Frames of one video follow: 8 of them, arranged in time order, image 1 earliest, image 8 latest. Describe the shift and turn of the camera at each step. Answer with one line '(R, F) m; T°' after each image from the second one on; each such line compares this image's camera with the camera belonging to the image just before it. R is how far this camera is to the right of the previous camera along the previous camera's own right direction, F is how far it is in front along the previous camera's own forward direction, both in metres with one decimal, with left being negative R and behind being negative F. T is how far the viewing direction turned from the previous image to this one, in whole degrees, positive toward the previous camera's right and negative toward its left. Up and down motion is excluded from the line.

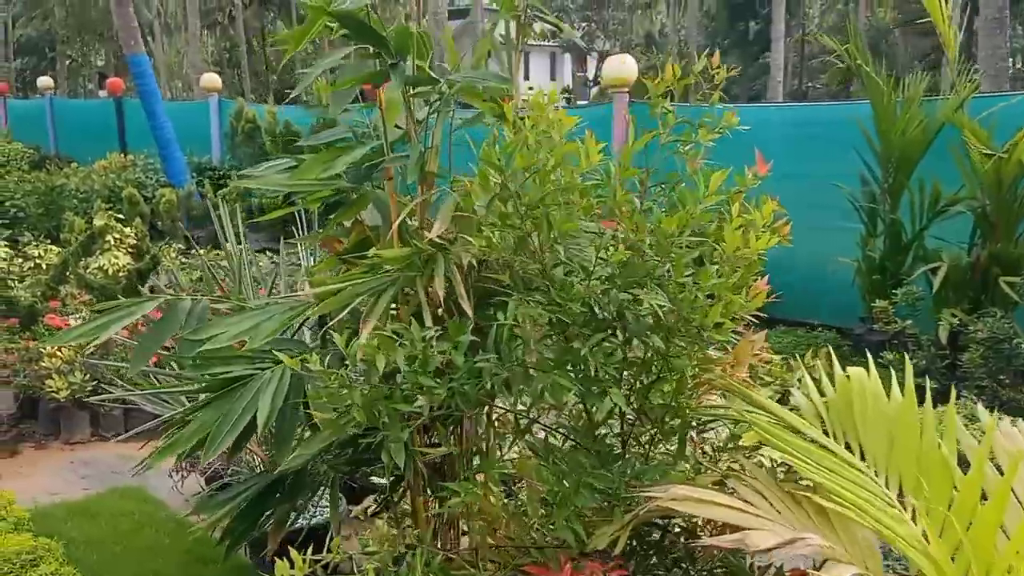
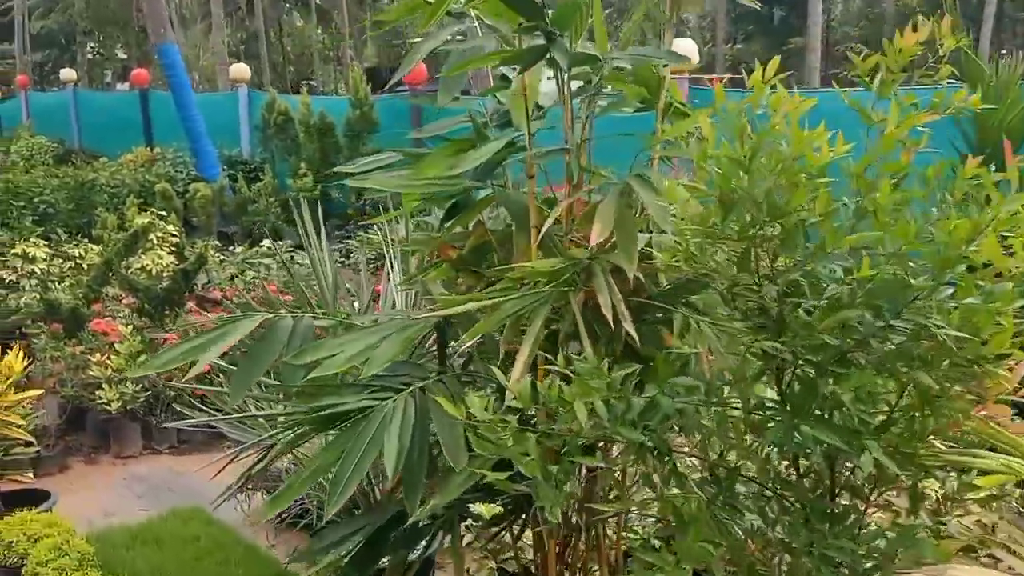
(-0.3, +0.3) m; -1°
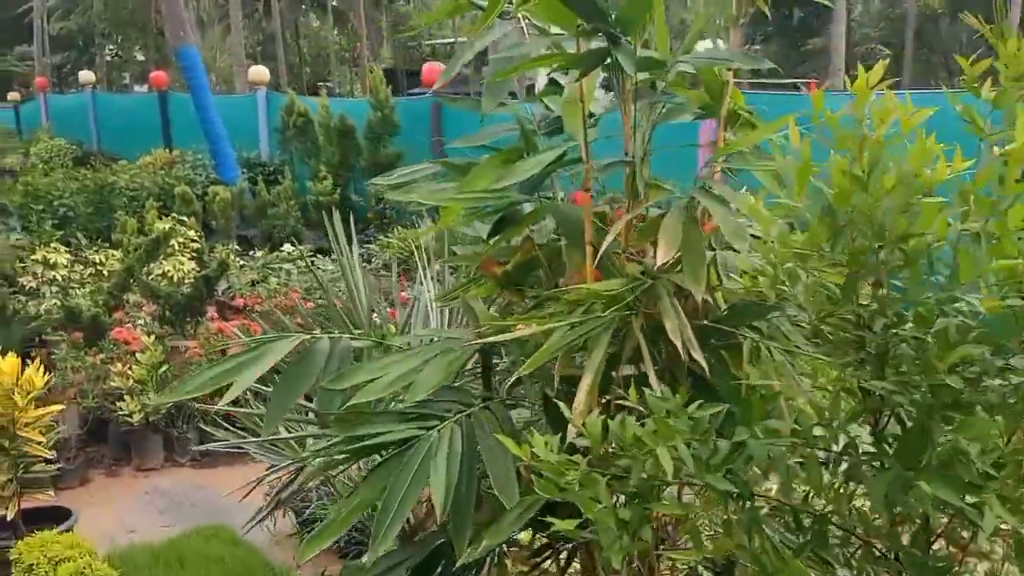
(-0.1, +0.1) m; -1°
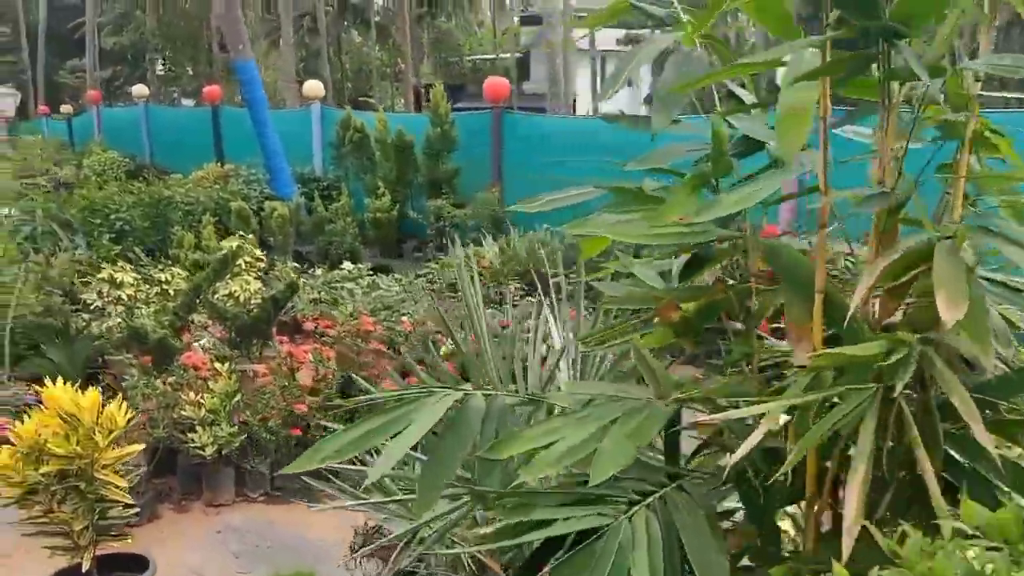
(-0.3, +0.3) m; -2°
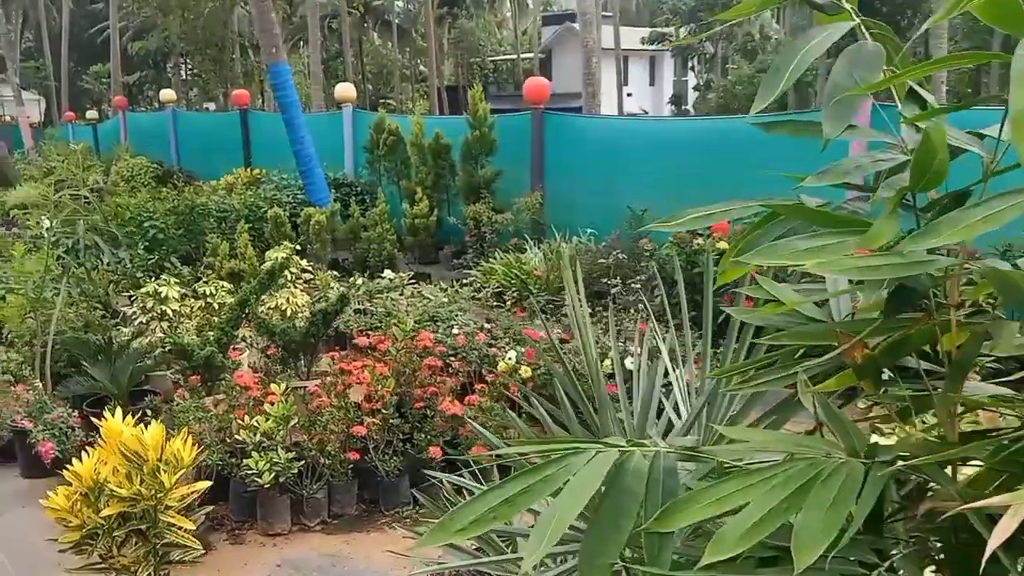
(-0.2, +0.2) m; -1°
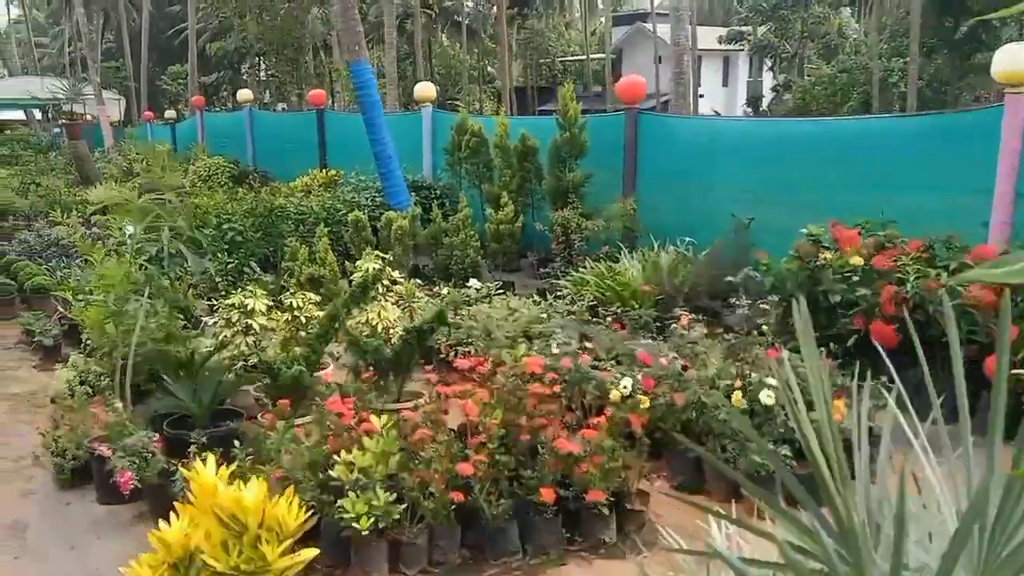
(-0.3, +0.4) m; -4°
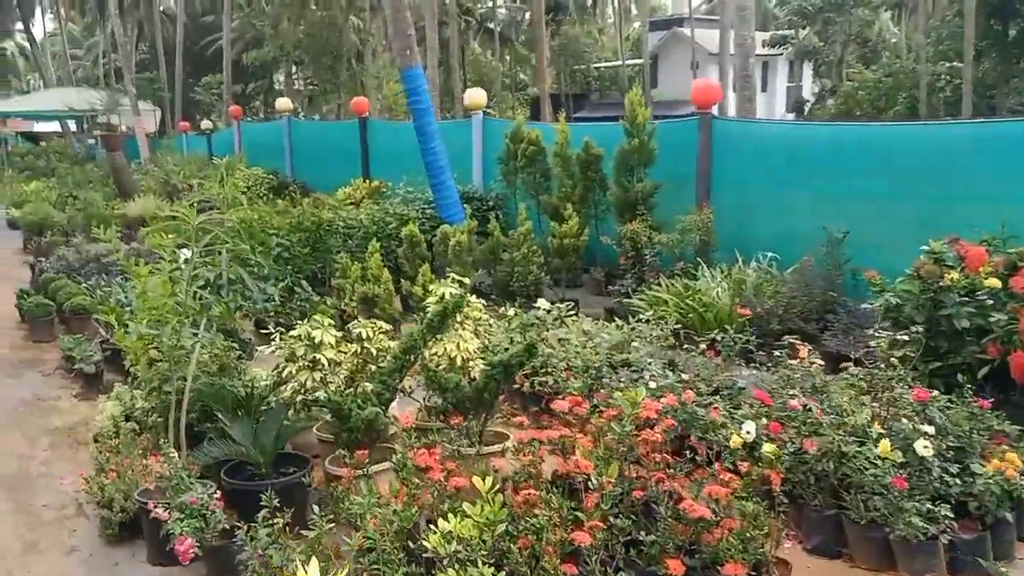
(-0.3, +0.5) m; -2°
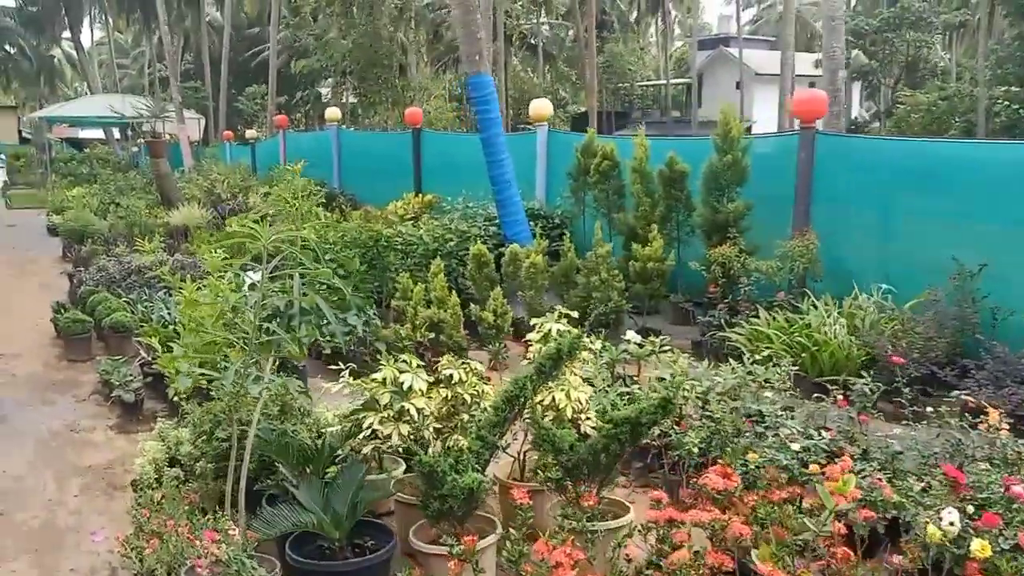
(-0.4, +0.6) m; -2°
